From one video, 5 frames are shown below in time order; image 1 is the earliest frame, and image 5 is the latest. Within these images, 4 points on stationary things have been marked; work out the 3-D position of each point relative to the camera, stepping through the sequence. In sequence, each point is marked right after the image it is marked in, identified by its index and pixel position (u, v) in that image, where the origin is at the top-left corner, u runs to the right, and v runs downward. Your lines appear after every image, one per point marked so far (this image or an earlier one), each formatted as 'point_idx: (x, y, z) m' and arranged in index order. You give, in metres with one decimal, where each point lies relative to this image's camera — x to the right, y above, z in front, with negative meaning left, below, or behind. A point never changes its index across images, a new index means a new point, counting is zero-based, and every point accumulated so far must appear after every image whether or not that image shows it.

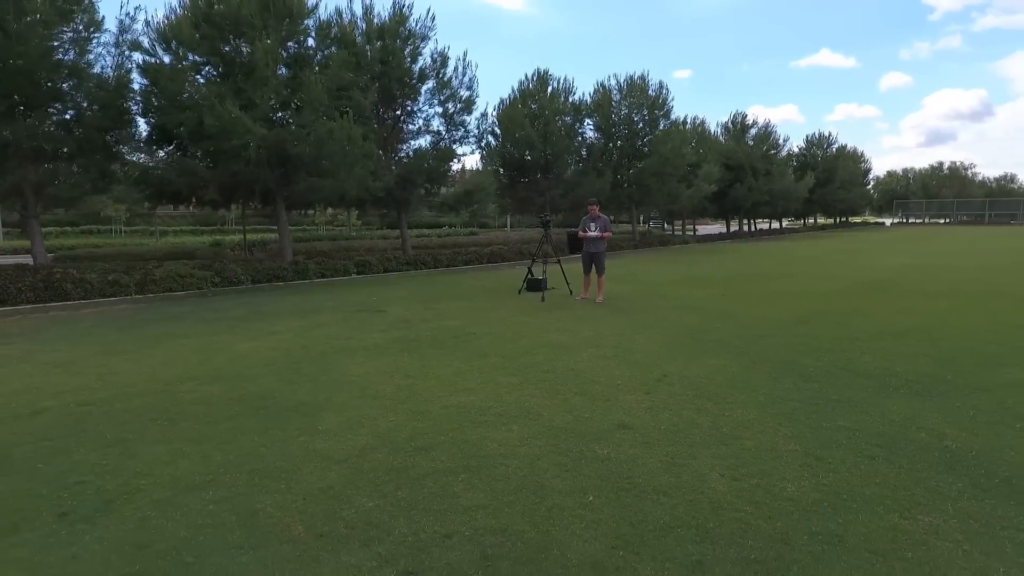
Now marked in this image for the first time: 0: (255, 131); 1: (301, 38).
0: (-5.1, +3.2, +12.8) m
1: (-4.9, +5.7, +14.4) m
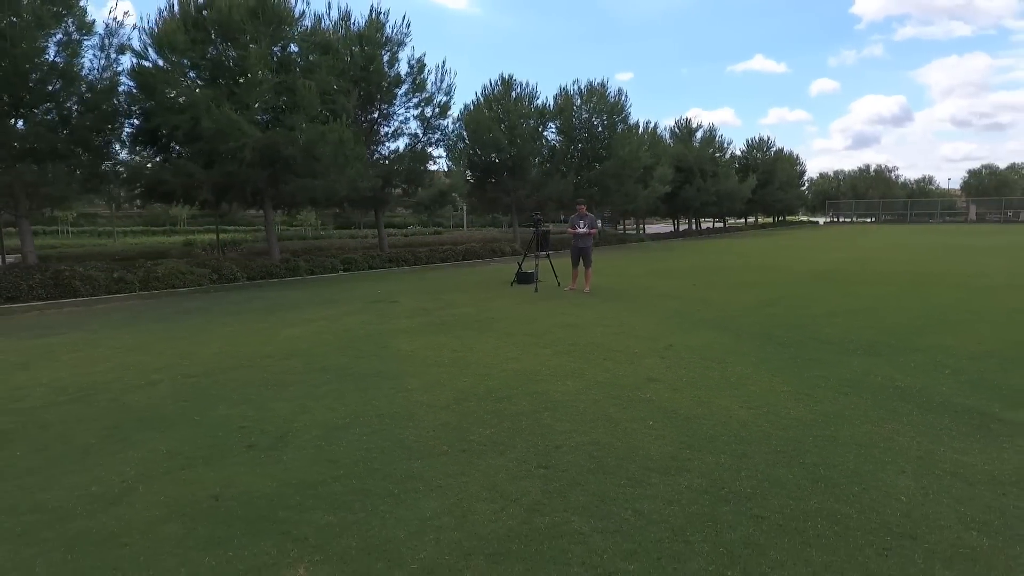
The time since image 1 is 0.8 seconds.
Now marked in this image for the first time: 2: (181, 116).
0: (-5.5, +3.2, +13.3) m
1: (-5.3, +5.8, +14.9) m
2: (-6.9, +3.6, +13.3) m
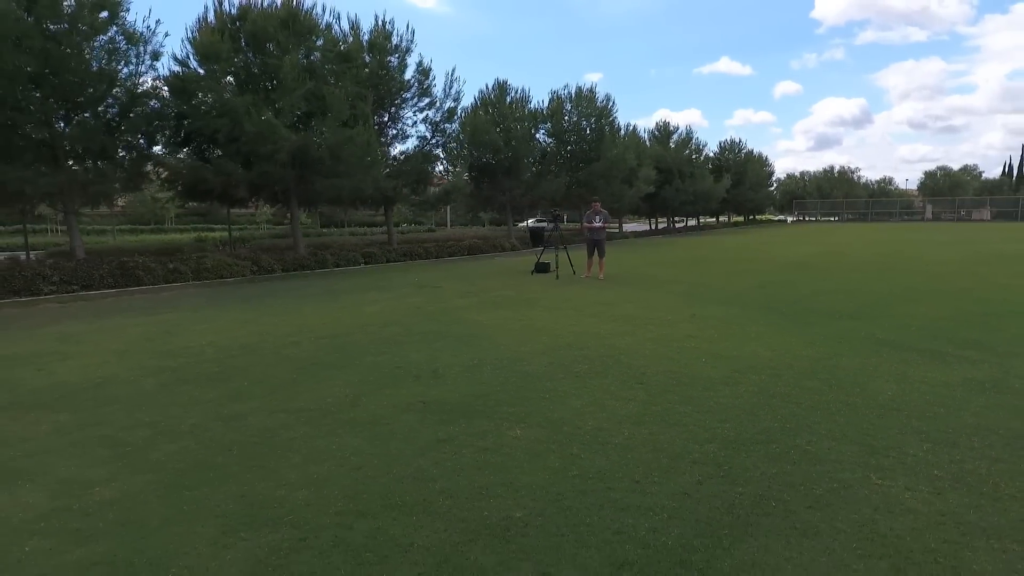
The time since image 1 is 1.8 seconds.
0: (-5.2, +3.5, +14.4) m
1: (-5.1, +6.0, +16.0) m
2: (-6.6, +3.8, +14.3) m
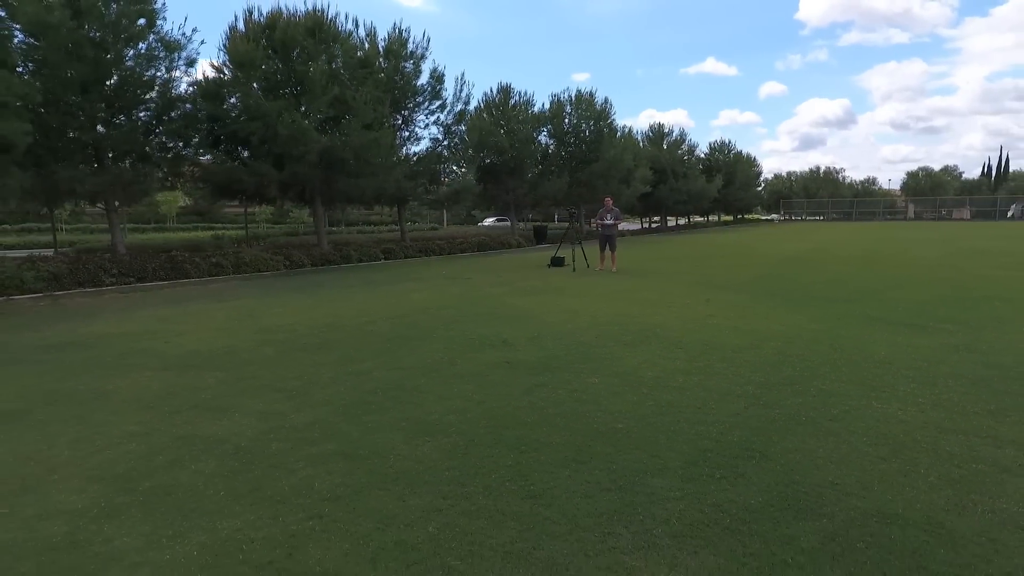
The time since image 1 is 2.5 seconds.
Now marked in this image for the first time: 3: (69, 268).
0: (-4.8, +3.6, +15.4) m
1: (-4.8, +6.2, +17.0) m
2: (-6.2, +4.0, +15.2) m
3: (-7.8, +0.4, +11.1) m
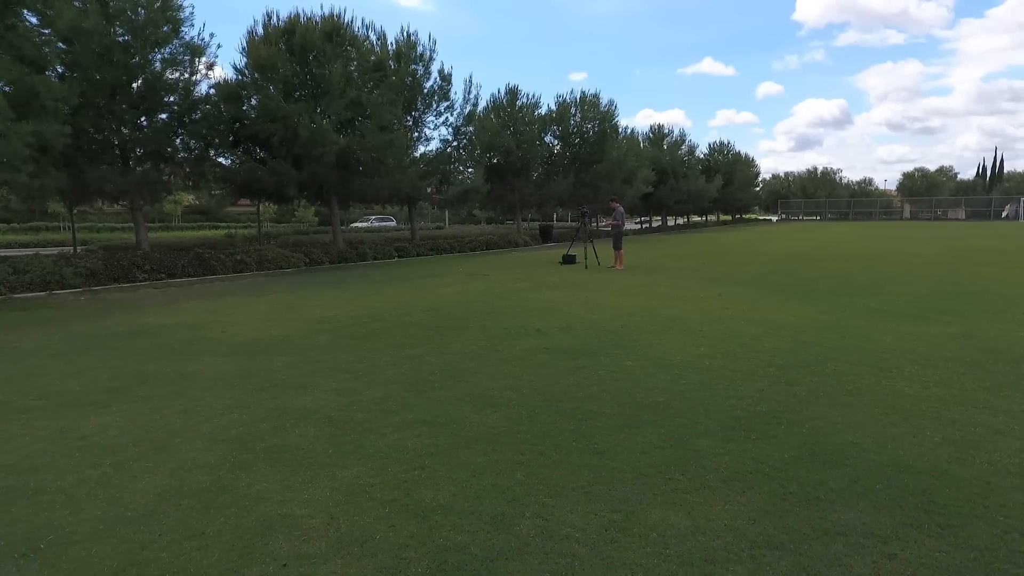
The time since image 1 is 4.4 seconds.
0: (-4.5, +3.7, +15.8) m
1: (-4.5, +6.3, +17.4) m
2: (-5.9, +4.0, +15.7) m
3: (-7.5, +0.4, +11.6) m
